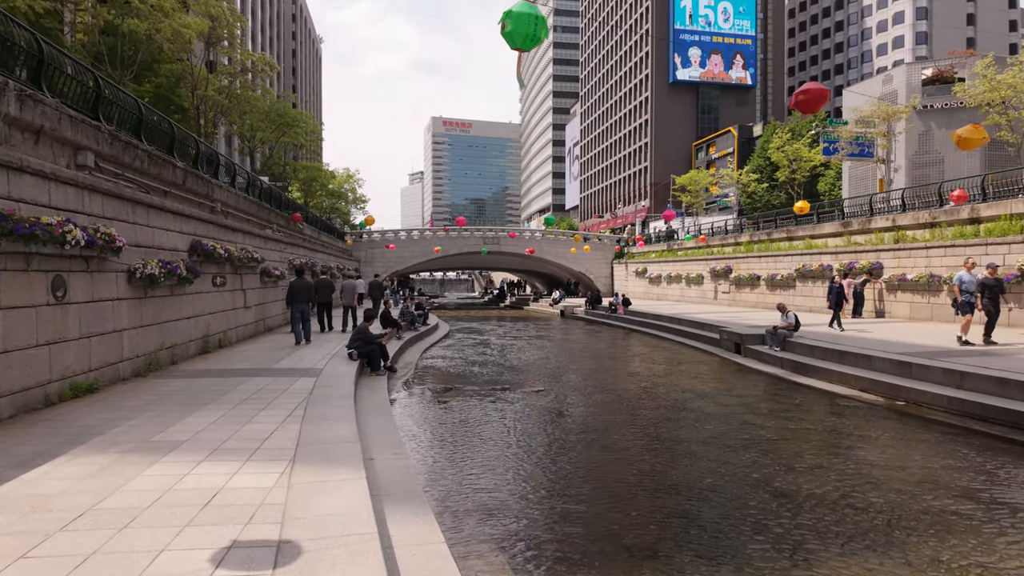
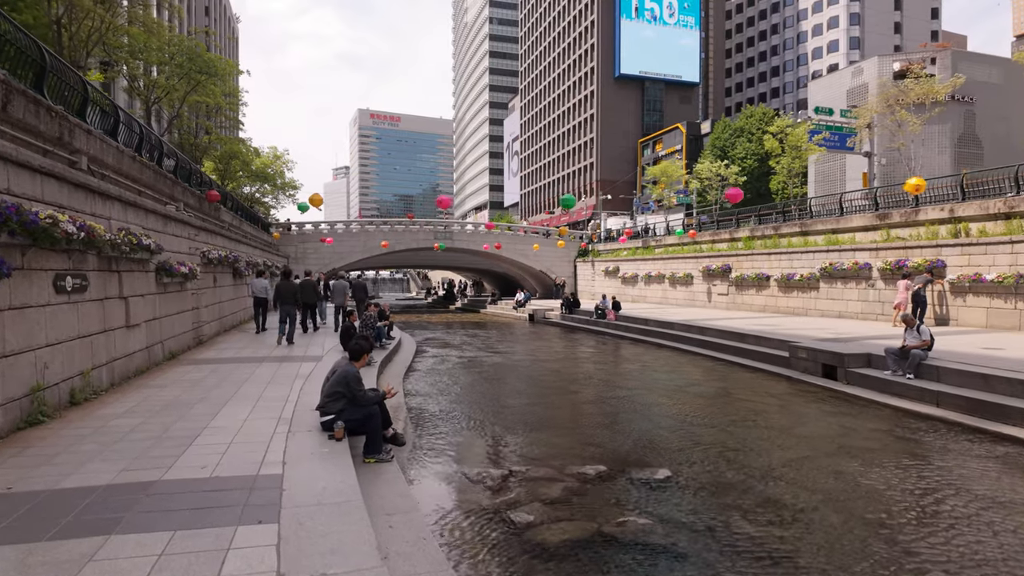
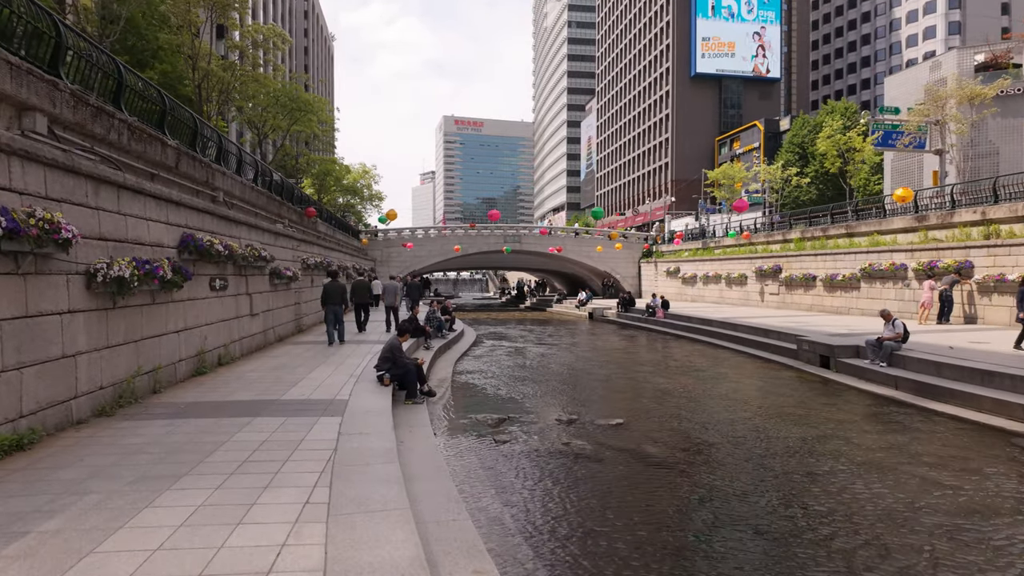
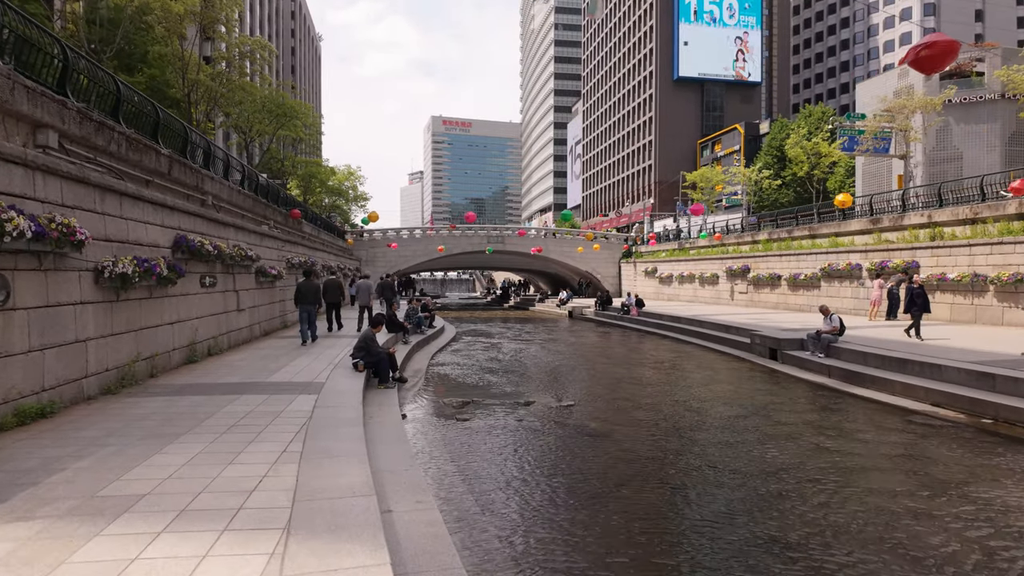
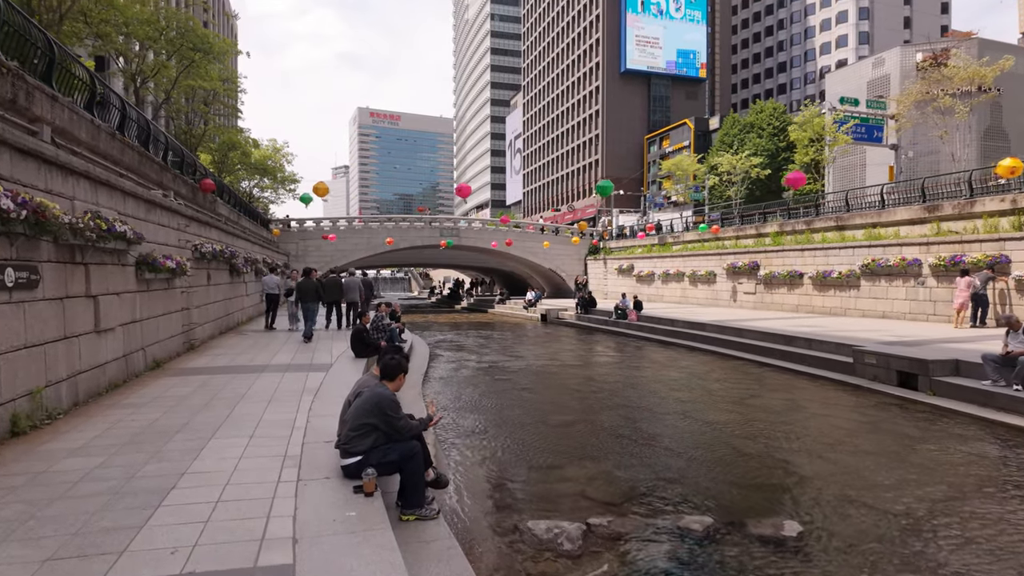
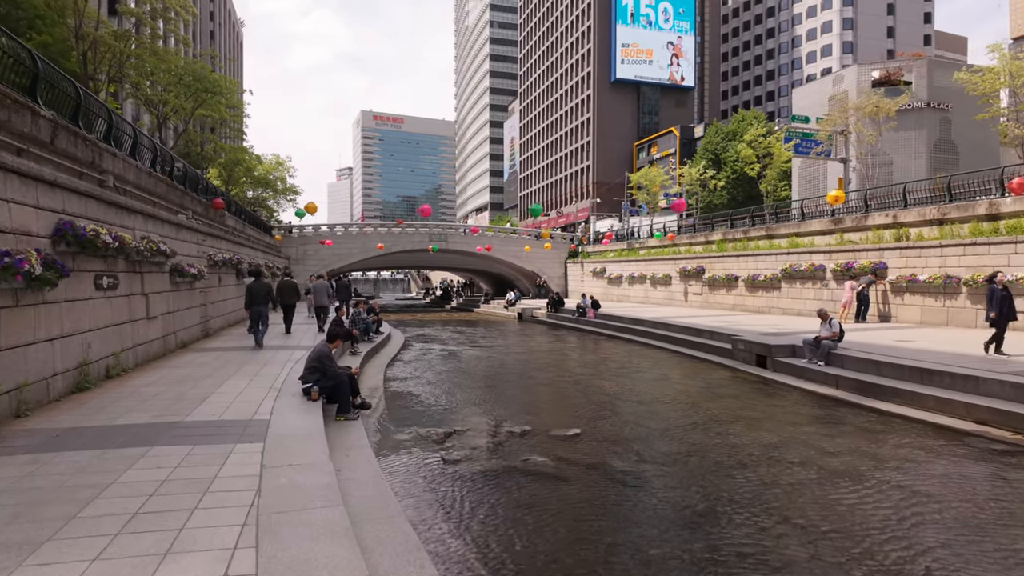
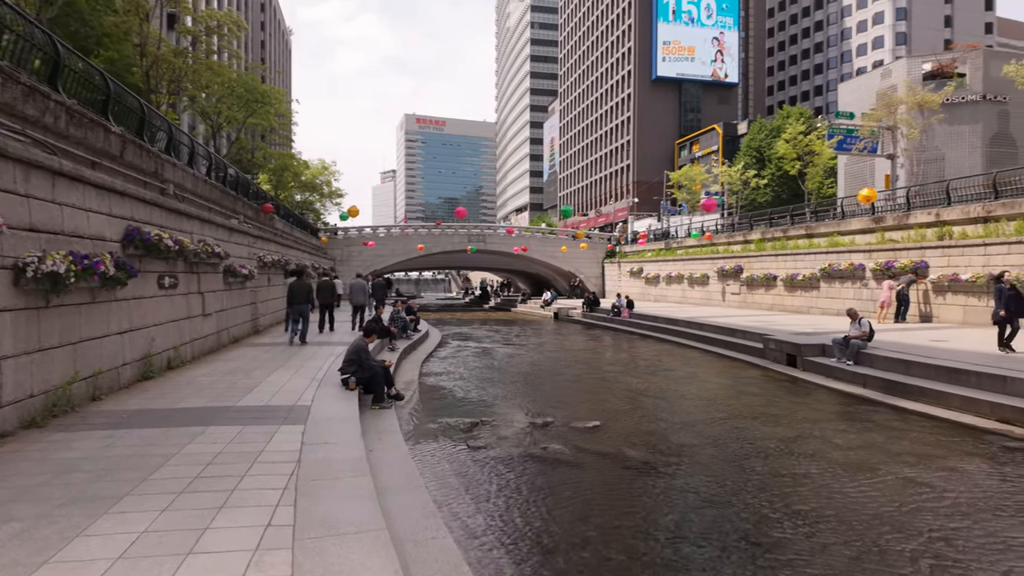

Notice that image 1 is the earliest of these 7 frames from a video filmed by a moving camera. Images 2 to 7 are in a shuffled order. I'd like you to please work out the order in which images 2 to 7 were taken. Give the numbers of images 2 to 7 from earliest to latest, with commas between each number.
4, 3, 7, 6, 2, 5
